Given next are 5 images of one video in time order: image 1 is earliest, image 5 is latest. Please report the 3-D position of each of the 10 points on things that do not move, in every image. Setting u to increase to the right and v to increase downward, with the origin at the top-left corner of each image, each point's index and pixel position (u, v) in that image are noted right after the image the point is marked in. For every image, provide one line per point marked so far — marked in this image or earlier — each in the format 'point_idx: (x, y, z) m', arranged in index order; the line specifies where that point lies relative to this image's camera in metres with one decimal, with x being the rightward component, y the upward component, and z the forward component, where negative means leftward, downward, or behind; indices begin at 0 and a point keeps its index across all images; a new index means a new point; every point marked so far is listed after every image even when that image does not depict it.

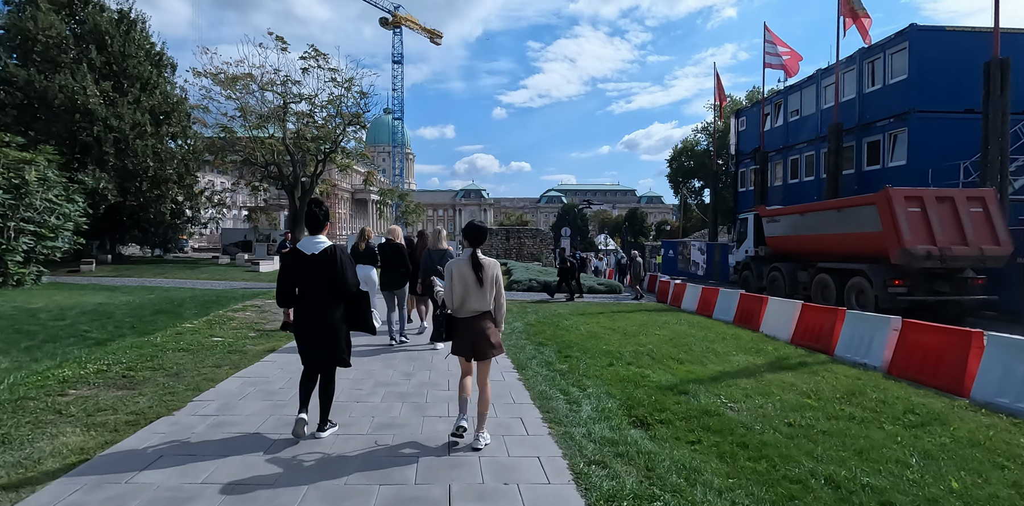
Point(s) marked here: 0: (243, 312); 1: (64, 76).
0: (-5.3, -1.2, +9.5) m
1: (-16.2, +6.4, +17.5) m
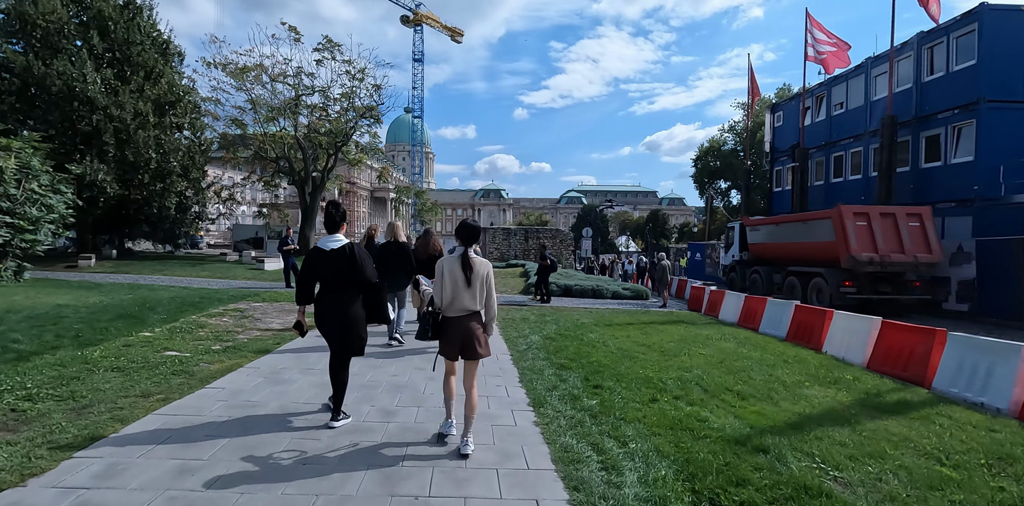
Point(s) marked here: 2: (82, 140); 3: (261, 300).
0: (-5.0, -1.1, +8.3) m
1: (-15.5, +6.6, +16.7) m
2: (-15.5, +4.1, +17.5) m
3: (-5.5, -1.1, +10.7) m
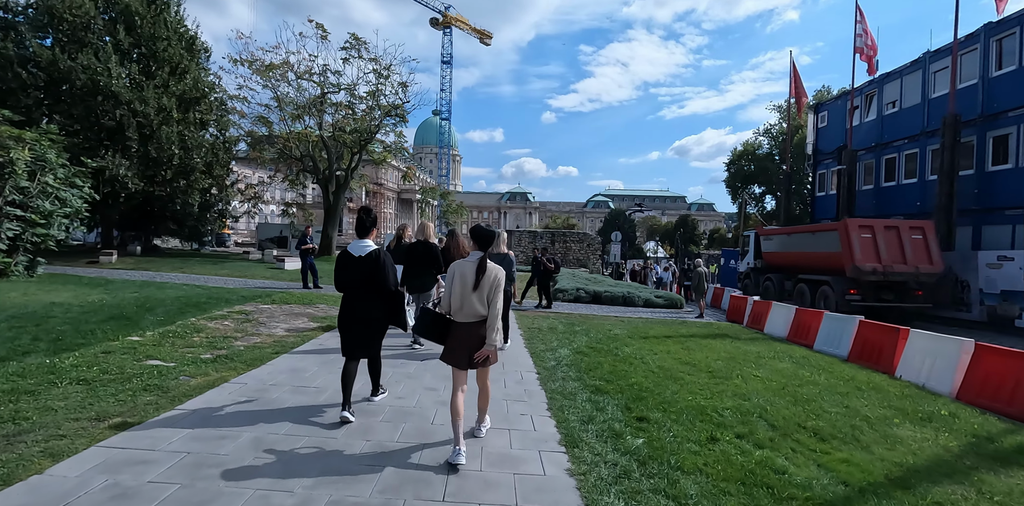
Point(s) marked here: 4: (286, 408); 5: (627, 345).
0: (-4.6, -1.1, +7.6) m
1: (-14.6, +6.7, +16.6) m
2: (-14.5, +4.2, +17.4) m
3: (-5.0, -1.0, +10.1) m
4: (-2.1, -1.4, +4.4) m
5: (+2.1, -1.7, +8.8) m
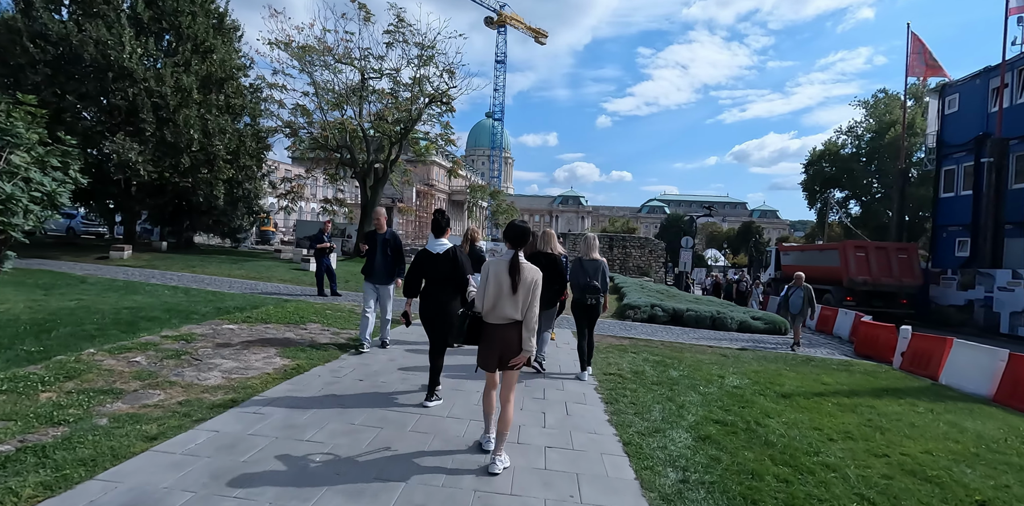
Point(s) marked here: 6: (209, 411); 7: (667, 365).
0: (-3.9, -1.1, +4.9) m
1: (-12.7, +6.9, +15.0) m
2: (-12.6, +4.4, +15.7) m
3: (-4.0, -1.0, +7.4) m
4: (-1.7, -1.4, +1.5) m
5: (+2.9, -1.8, +5.4) m
6: (-2.5, -1.3, +4.0) m
7: (+2.4, -1.7, +7.5) m
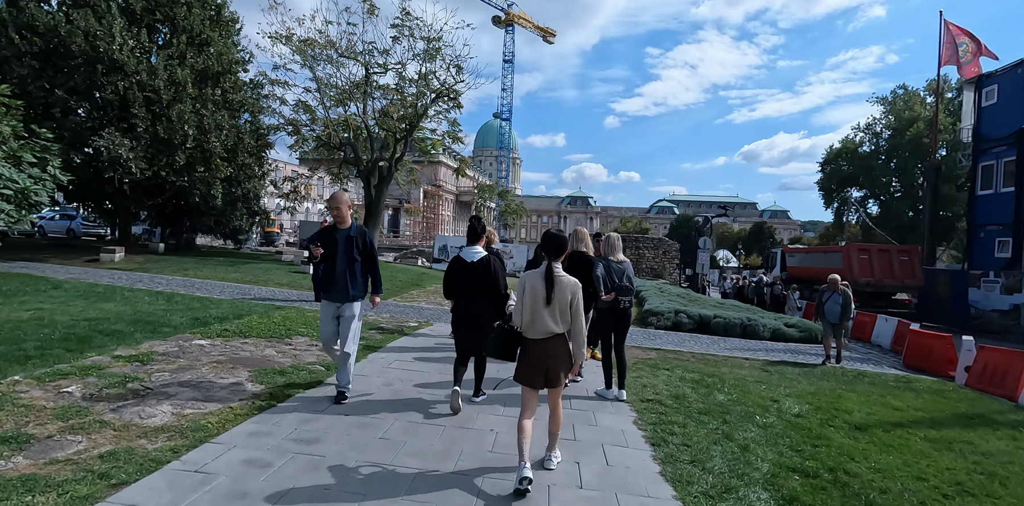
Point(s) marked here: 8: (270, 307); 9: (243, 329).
0: (-3.8, -1.1, +4.0) m
1: (-12.3, +6.8, +14.2) m
2: (-12.3, +4.3, +14.9) m
3: (-3.8, -1.1, +6.5) m
4: (-1.6, -1.4, +0.5) m
5: (+3.1, -1.8, +4.3) m
6: (-2.3, -1.3, +3.1) m
7: (+2.6, -1.8, +6.5) m
8: (-4.5, -1.0, +9.2) m
9: (-3.7, -1.1, +6.8) m
